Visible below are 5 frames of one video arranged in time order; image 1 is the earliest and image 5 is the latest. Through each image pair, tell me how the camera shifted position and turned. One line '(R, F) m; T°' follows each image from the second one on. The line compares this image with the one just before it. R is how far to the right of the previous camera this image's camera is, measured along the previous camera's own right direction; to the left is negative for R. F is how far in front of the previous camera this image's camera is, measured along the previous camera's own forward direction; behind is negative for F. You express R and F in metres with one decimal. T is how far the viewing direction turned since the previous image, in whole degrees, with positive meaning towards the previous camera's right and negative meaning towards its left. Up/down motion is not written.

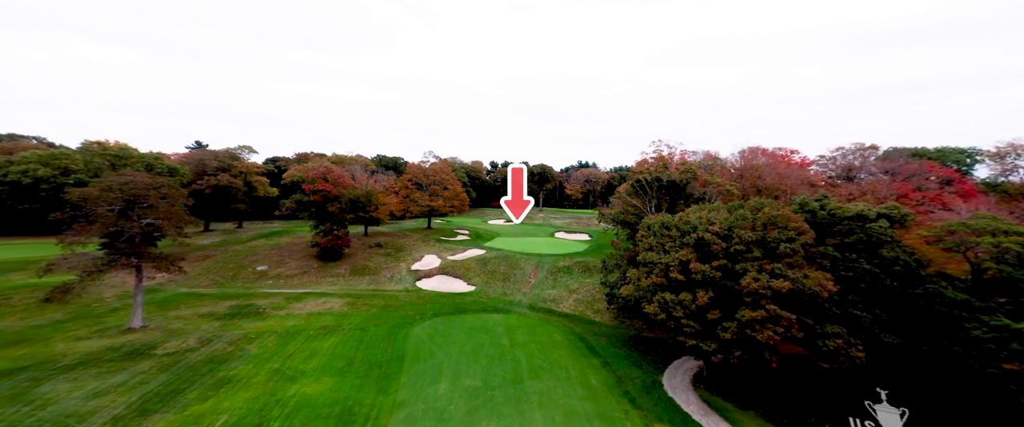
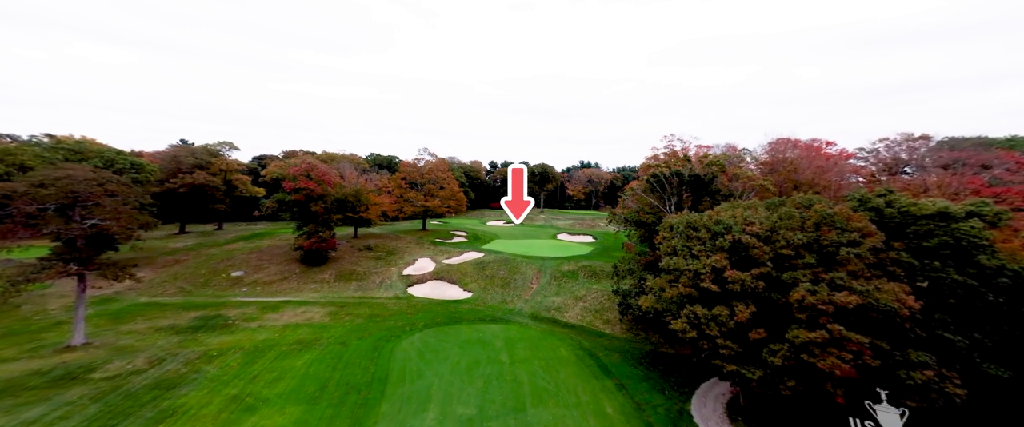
(0.0, +2.3) m; 0°
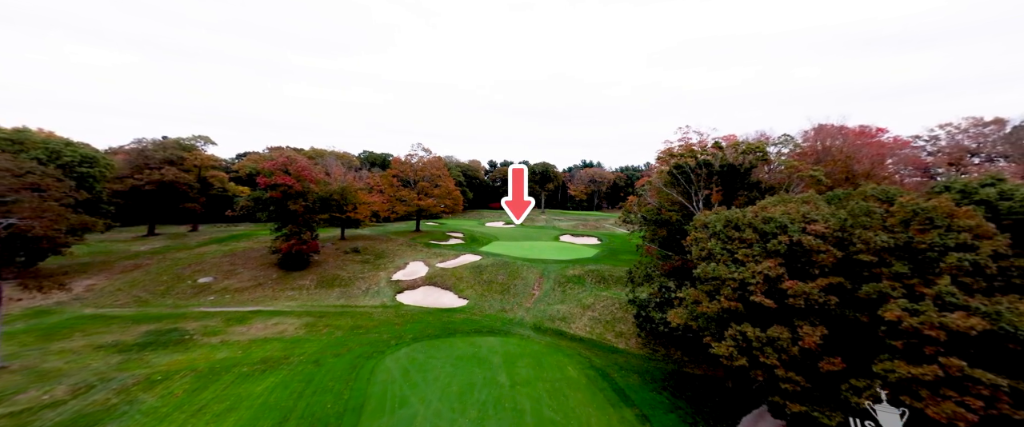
(0.0, +2.4) m; 0°
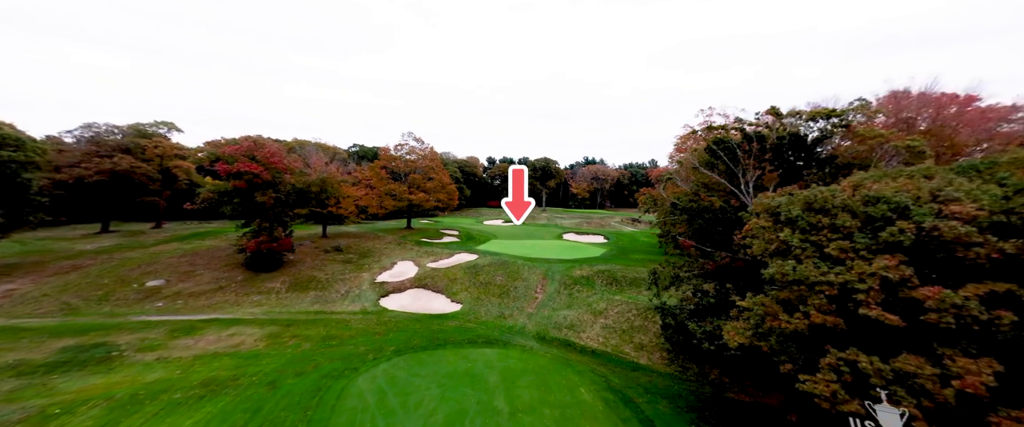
(0.0, +2.9) m; 0°
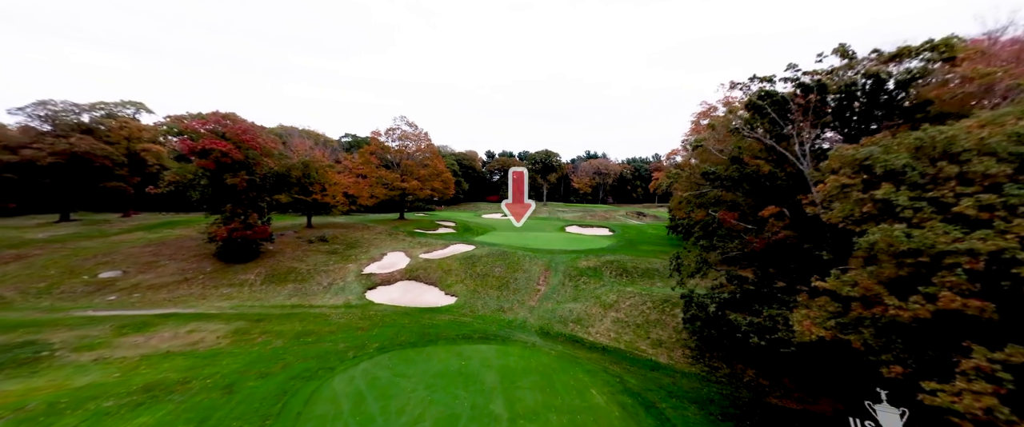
(0.0, +2.0) m; 0°
